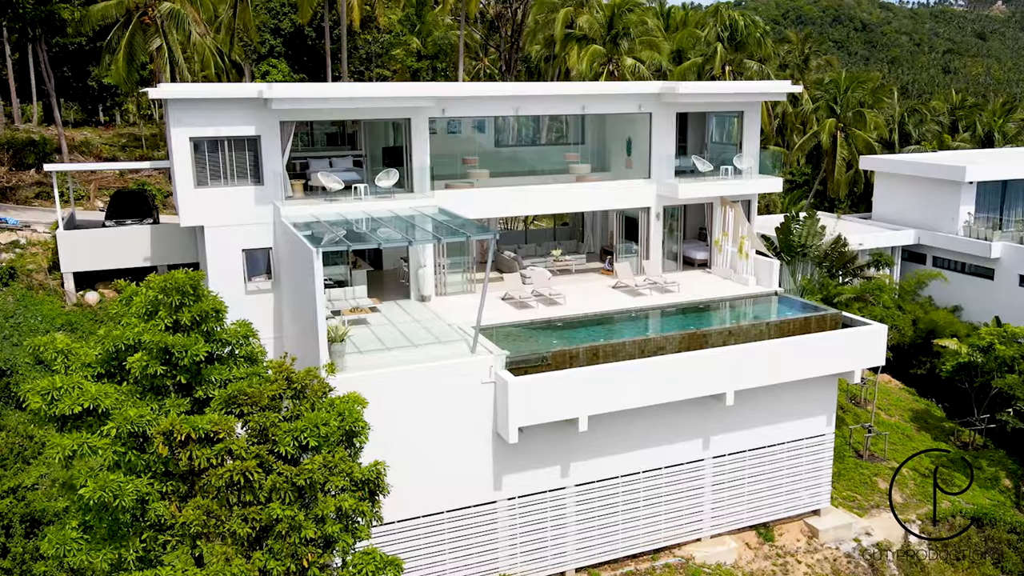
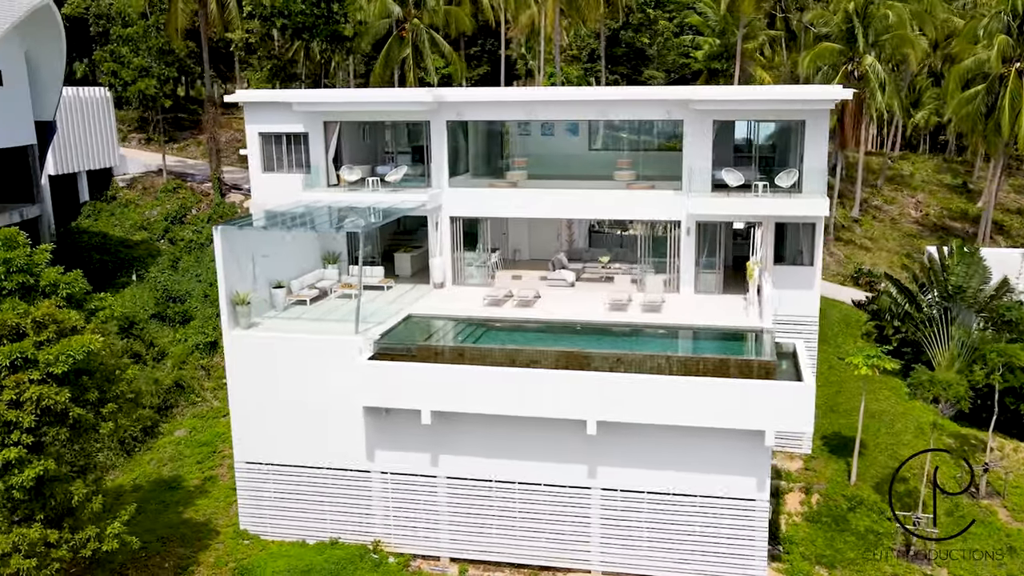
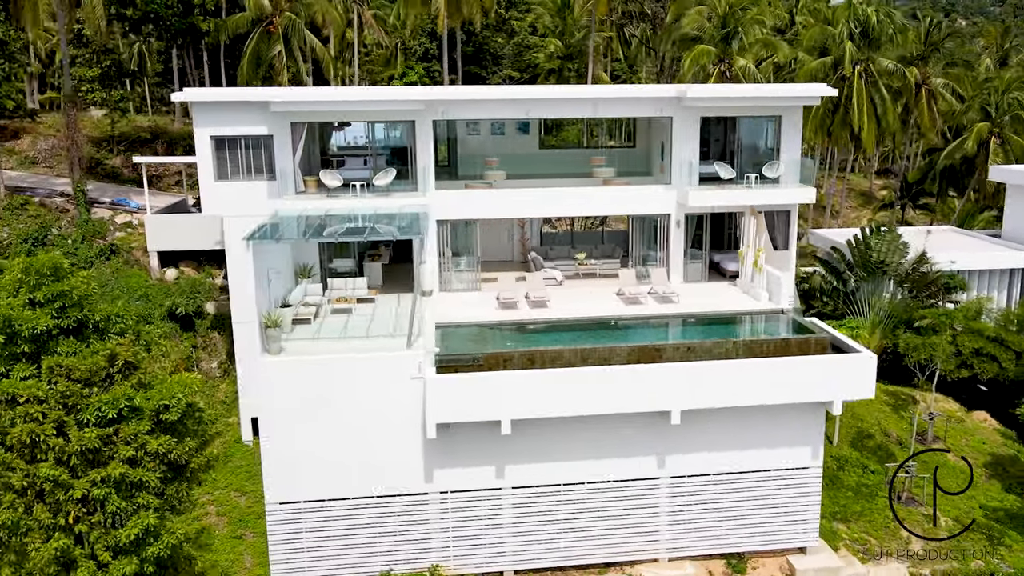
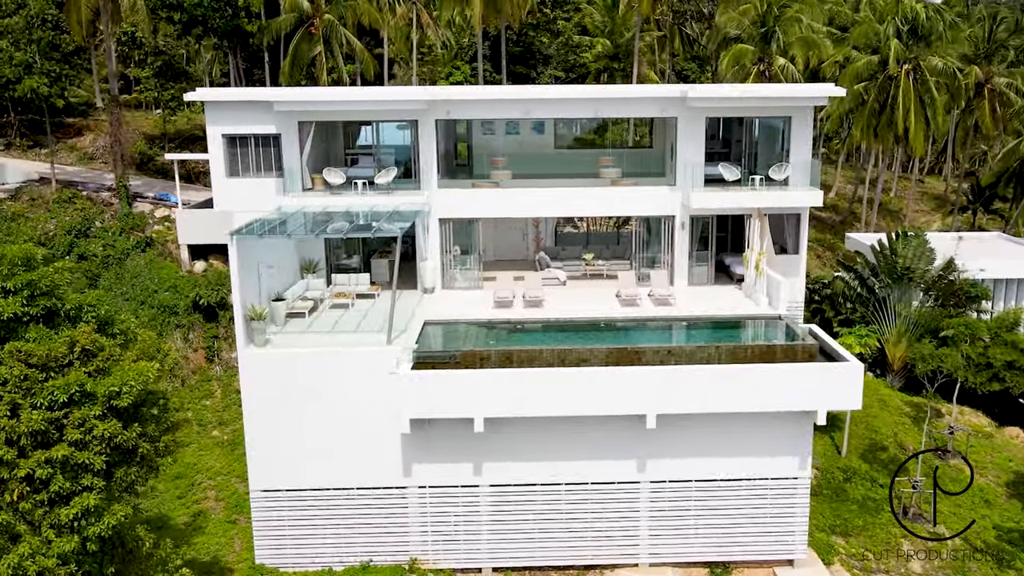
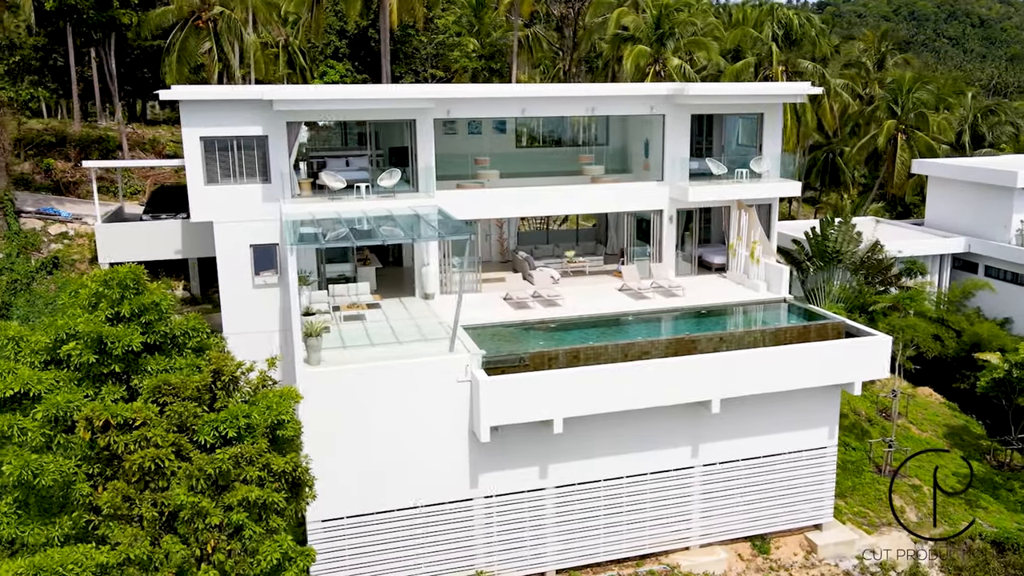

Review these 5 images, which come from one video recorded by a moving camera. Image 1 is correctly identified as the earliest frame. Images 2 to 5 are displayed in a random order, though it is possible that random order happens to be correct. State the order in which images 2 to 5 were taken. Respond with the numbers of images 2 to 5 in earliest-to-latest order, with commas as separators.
5, 3, 4, 2
